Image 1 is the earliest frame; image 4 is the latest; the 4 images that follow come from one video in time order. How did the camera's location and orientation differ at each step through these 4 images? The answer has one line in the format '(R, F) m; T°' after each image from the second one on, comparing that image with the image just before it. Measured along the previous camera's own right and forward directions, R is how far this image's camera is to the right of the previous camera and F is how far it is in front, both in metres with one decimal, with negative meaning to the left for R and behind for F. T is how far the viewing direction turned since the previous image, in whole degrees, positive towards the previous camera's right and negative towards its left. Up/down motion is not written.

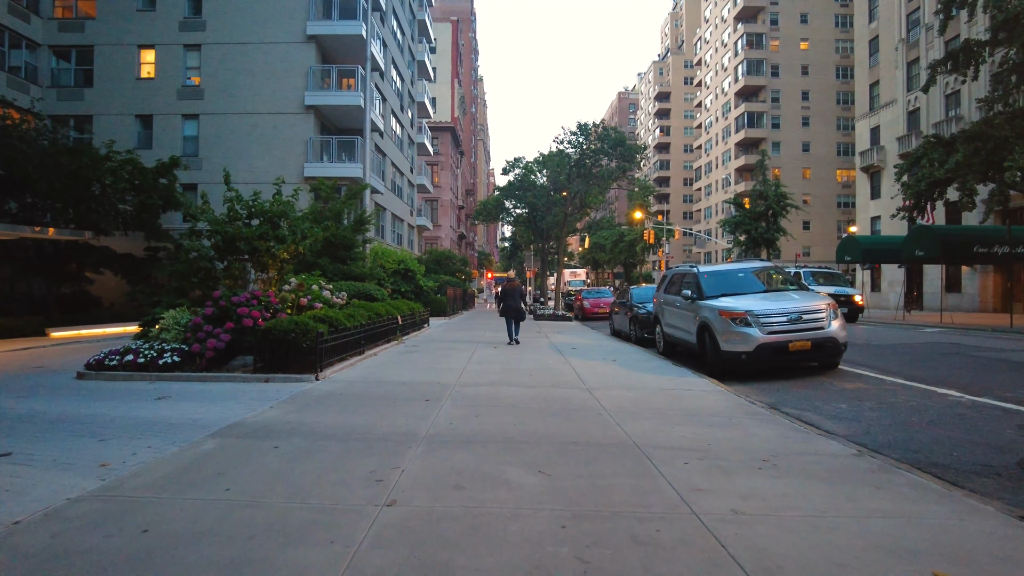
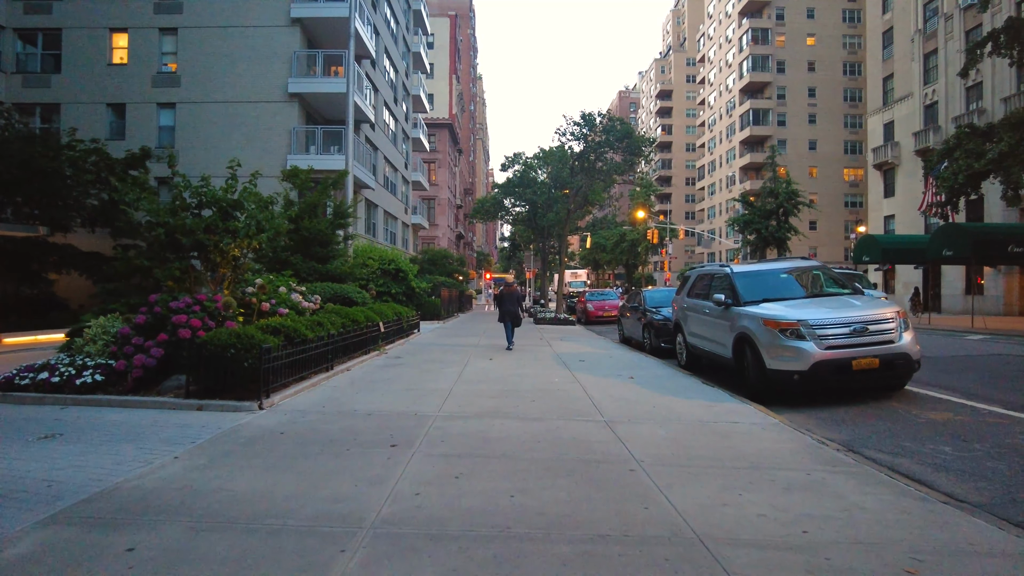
(0.0, +2.0) m; 0°
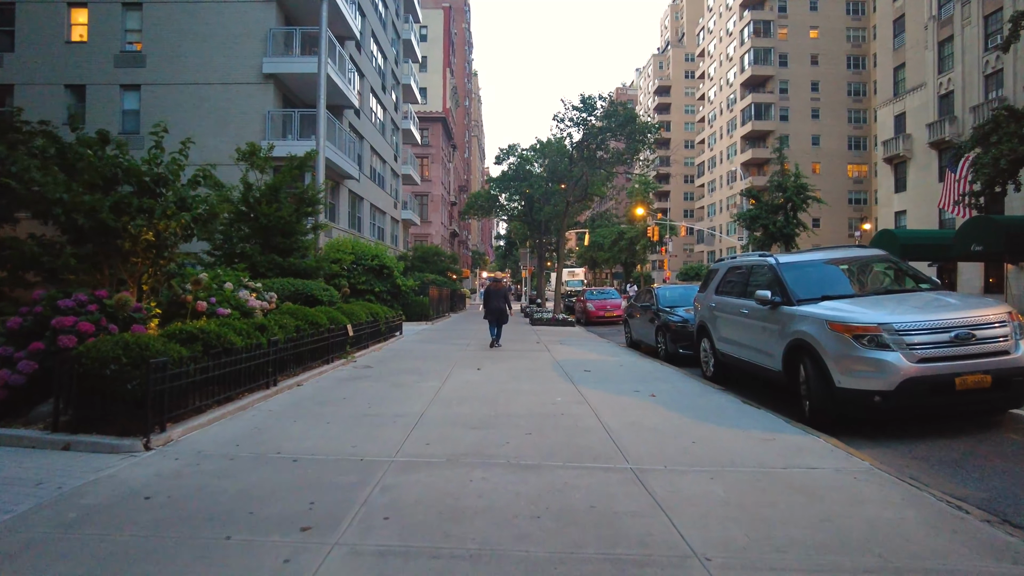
(+0.1, +2.1) m; 0°
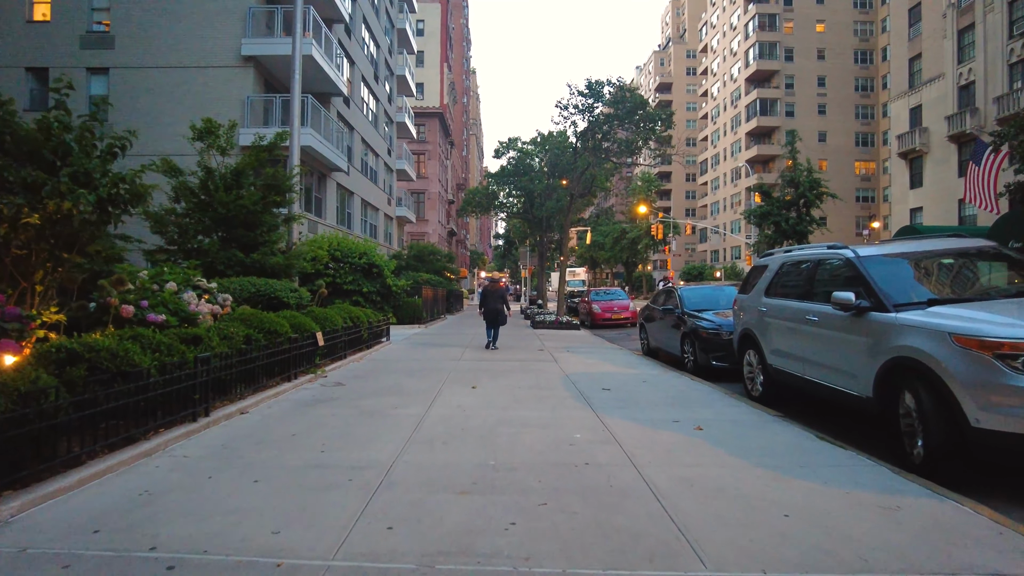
(-0.1, +1.9) m; 0°
